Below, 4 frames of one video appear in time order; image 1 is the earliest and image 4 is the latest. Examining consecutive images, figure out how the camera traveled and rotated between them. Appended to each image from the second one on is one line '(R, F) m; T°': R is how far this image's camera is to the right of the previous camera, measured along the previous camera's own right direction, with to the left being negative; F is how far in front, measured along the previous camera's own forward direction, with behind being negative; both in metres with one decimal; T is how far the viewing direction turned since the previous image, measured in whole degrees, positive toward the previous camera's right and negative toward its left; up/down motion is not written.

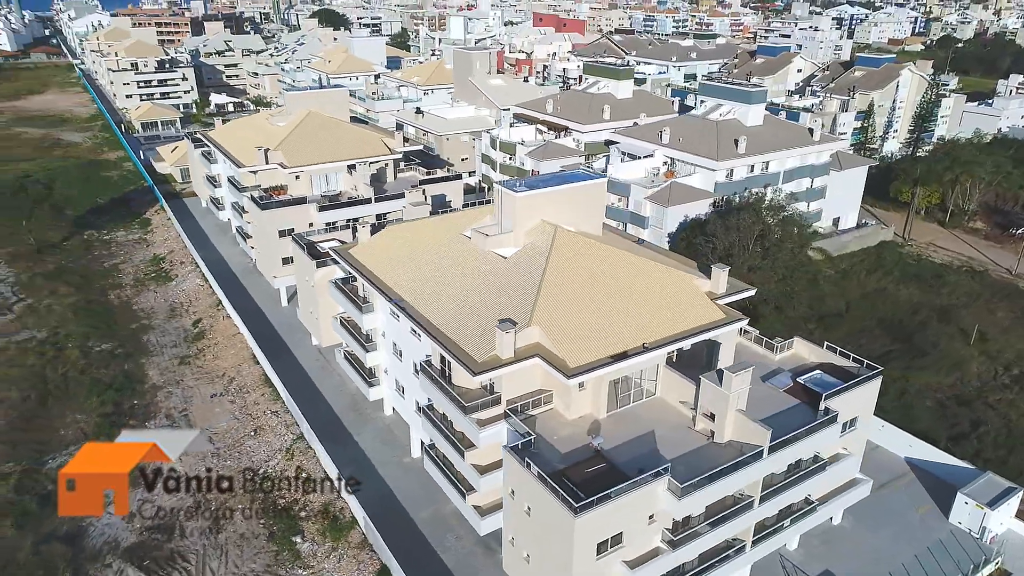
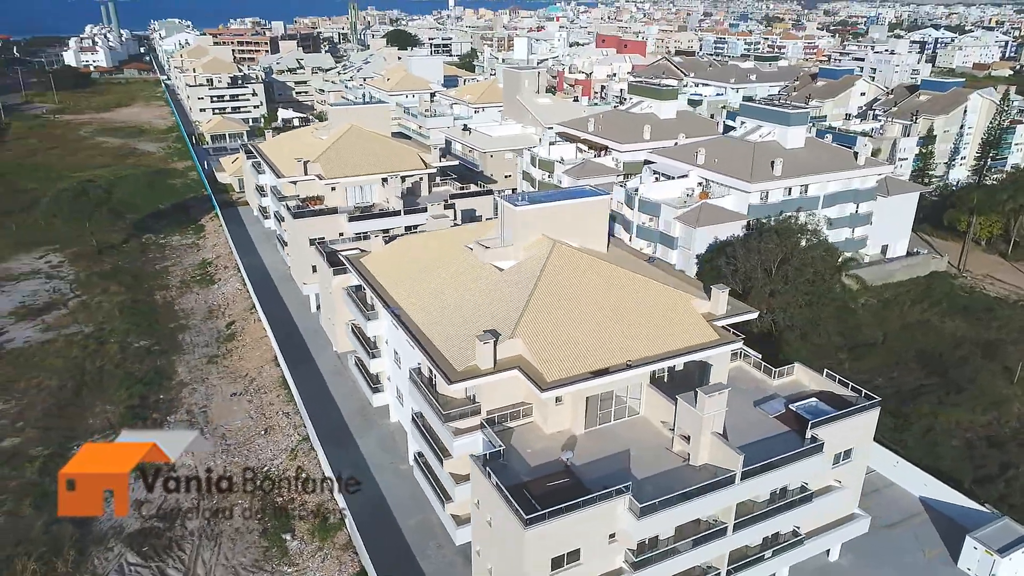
(+2.4, 0.0) m; -5°
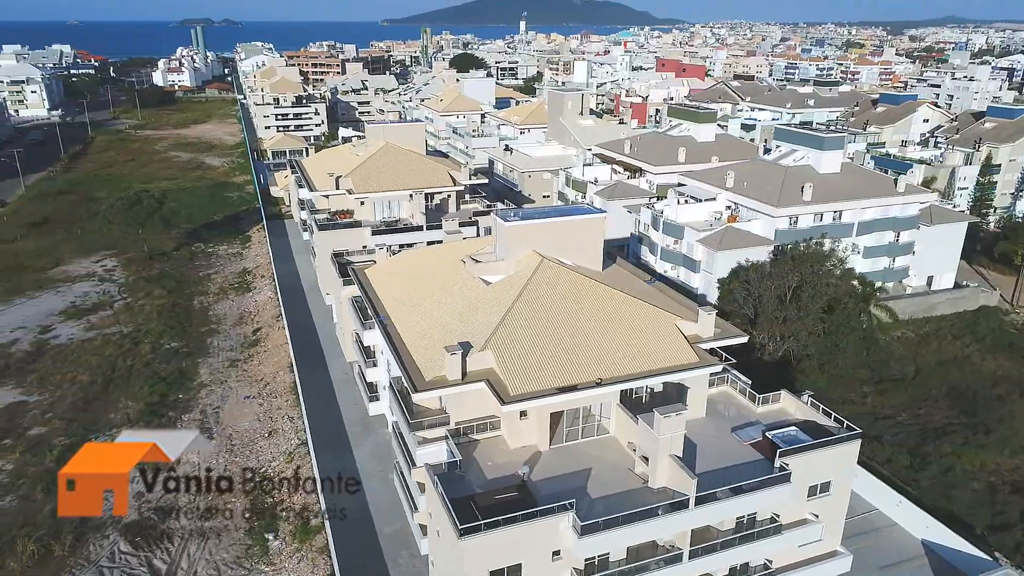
(+2.7, 0.0) m; -5°
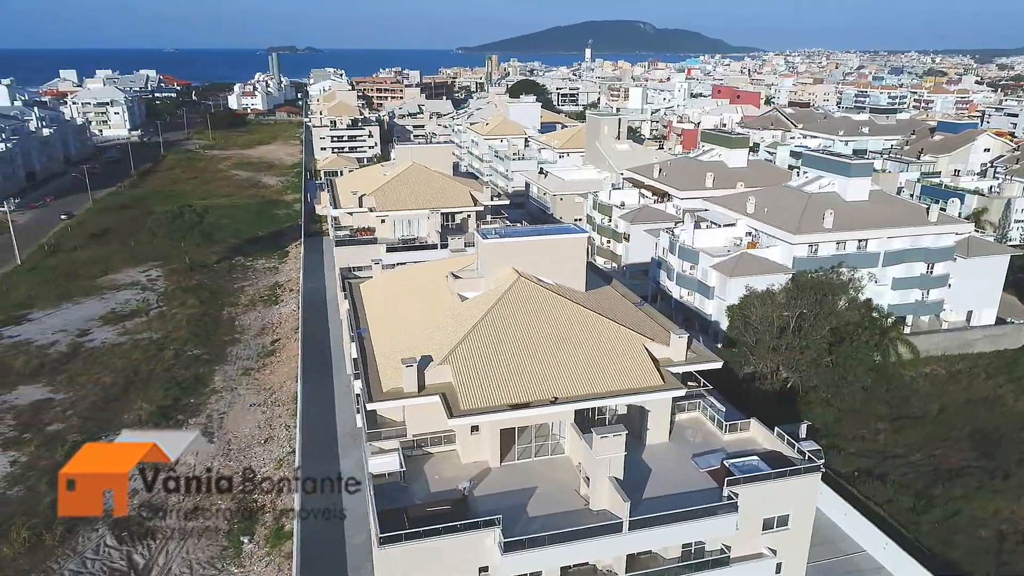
(+3.1, 0.0) m; -5°
